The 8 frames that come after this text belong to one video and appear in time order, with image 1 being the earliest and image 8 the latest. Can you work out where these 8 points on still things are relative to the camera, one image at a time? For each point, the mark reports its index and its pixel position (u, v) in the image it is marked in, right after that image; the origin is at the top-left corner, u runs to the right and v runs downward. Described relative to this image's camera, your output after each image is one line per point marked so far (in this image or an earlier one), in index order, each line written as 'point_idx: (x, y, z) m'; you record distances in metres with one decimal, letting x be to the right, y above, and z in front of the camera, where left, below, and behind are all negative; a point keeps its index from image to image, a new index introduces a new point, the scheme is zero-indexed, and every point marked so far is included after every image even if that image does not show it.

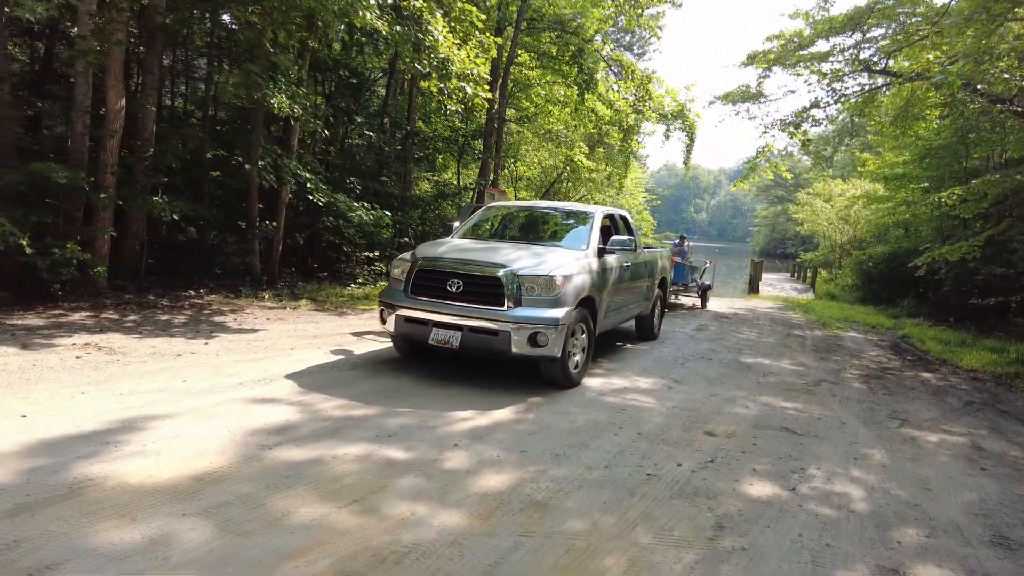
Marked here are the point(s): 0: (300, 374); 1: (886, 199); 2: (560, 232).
0: (-1.8, -0.7, +5.3) m
1: (+10.4, +2.5, +17.7) m
2: (+0.5, +0.5, +6.2) m
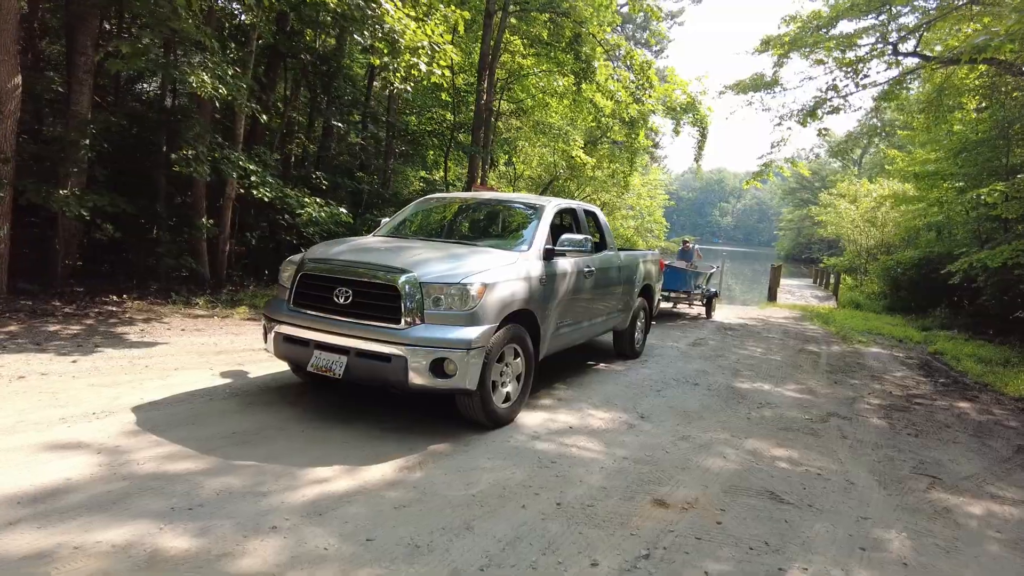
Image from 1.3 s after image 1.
0: (-2.4, -0.8, +4.2) m
1: (+10.2, +2.3, +16.2) m
2: (-0.1, +0.5, +5.0) m
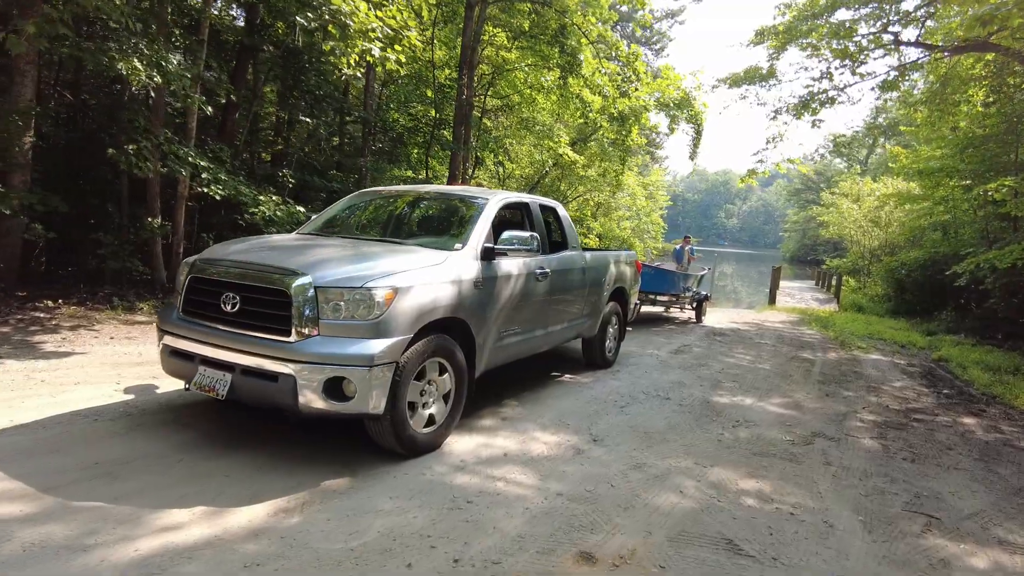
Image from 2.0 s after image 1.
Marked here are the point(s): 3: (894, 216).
0: (-2.8, -0.8, +3.6) m
1: (+9.9, +2.2, +15.5) m
2: (-0.5, +0.4, +4.4) m
3: (+11.8, +2.2, +19.6) m
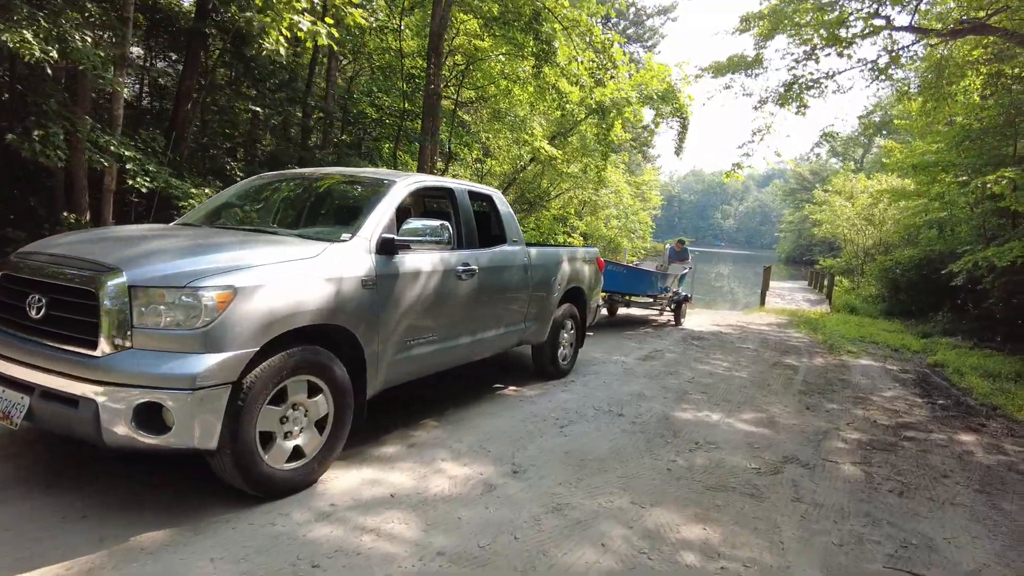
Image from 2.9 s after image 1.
0: (-3.3, -0.8, +2.9) m
1: (+9.3, +2.2, +14.8) m
2: (-1.0, +0.4, +3.7) m
3: (+11.2, +2.2, +19.0) m
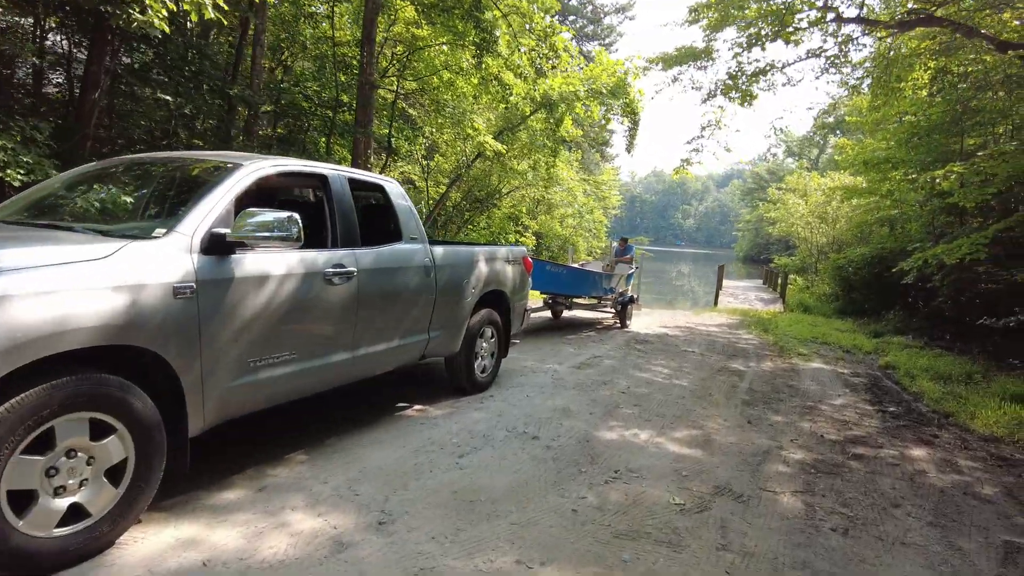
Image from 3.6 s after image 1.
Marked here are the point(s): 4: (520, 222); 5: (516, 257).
0: (-3.9, -0.9, +2.1) m
1: (+8.1, +2.2, +14.6) m
2: (-1.6, +0.4, +3.0) m
3: (+9.7, +2.3, +18.9) m
4: (+0.2, +2.0, +18.8) m
5: (0.0, +0.3, +5.6) m
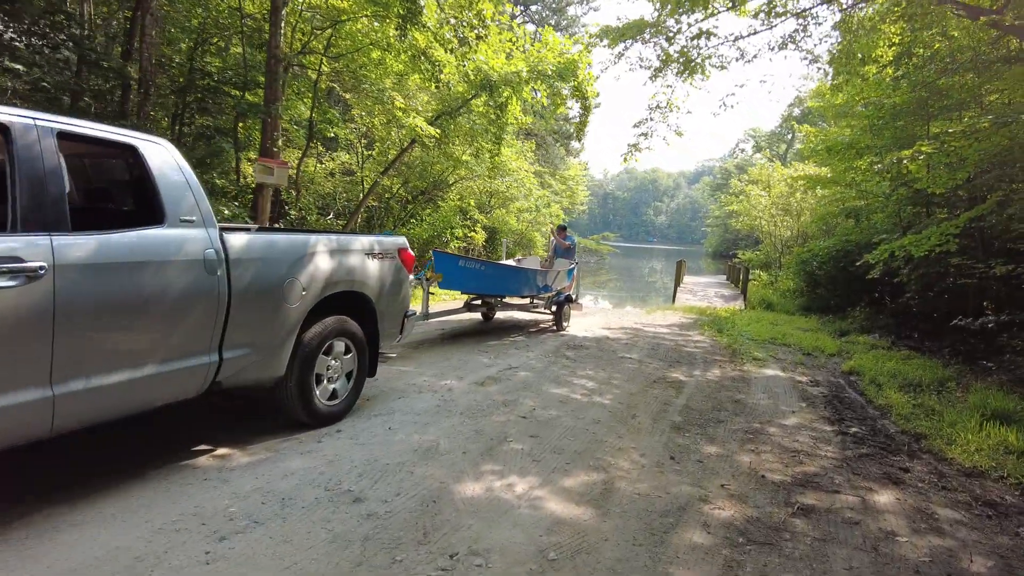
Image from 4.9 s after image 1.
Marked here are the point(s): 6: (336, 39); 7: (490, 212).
0: (-4.6, -0.9, +0.8) m
1: (+6.8, +2.3, +13.8) m
2: (-2.4, +0.4, +1.8) m
3: (+8.3, +2.4, +18.1) m
4: (-1.2, +2.0, +17.6) m
5: (-0.9, +0.3, +4.4) m
6: (-3.1, +4.4, +11.3) m
7: (-0.7, +2.2, +18.9) m
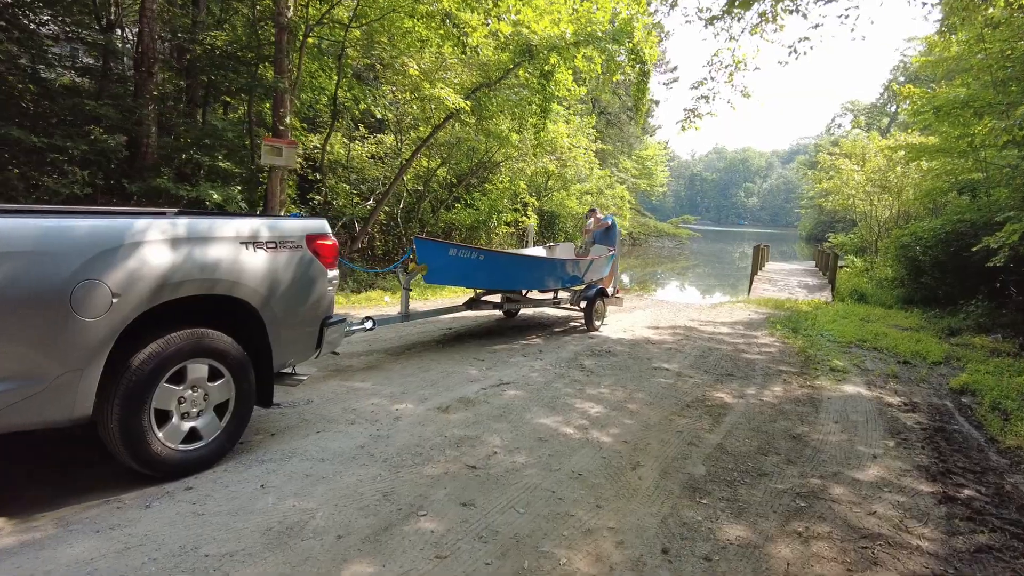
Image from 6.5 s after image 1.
0: (-5.4, -1.0, +0.2) m
1: (+7.7, +2.5, +11.5) m
2: (-3.1, +0.3, +0.9) m
3: (+9.7, +2.7, +15.6) m
4: (+0.3, +2.3, +16.4) m
5: (-1.2, +0.3, +3.2) m
6: (-2.5, +4.6, +10.3) m
7: (+0.9, +2.5, +17.6) m
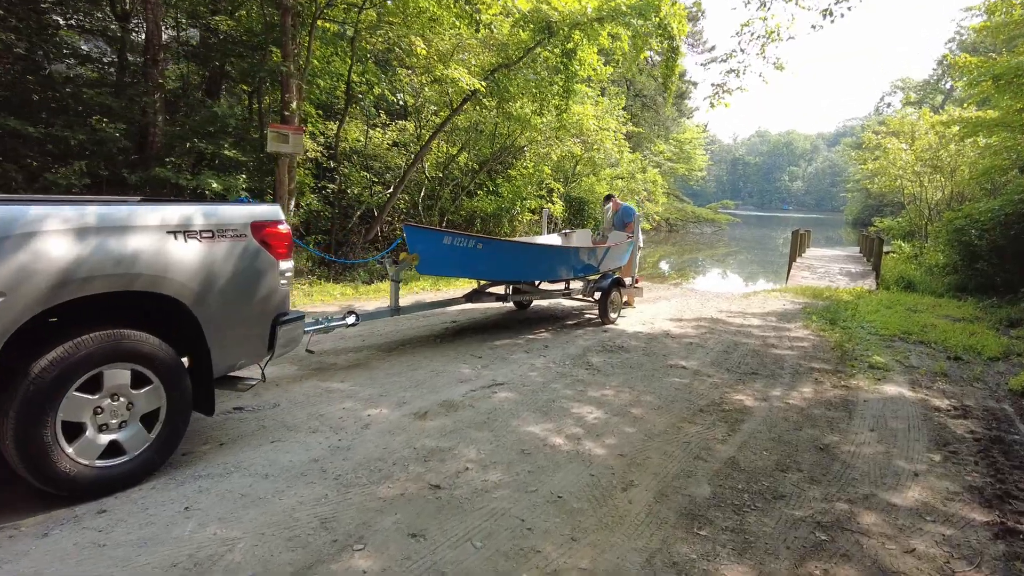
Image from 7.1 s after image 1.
0: (-5.7, -1.0, +0.1) m
1: (+8.0, +2.8, +10.5) m
2: (-3.3, +0.3, +0.6) m
3: (+10.3, +3.0, +14.5) m
4: (+0.9, +2.5, +15.9) m
5: (-1.3, +0.3, +2.9) m
6: (-2.2, +4.7, +9.9) m
7: (+1.6, +2.8, +17.0) m
